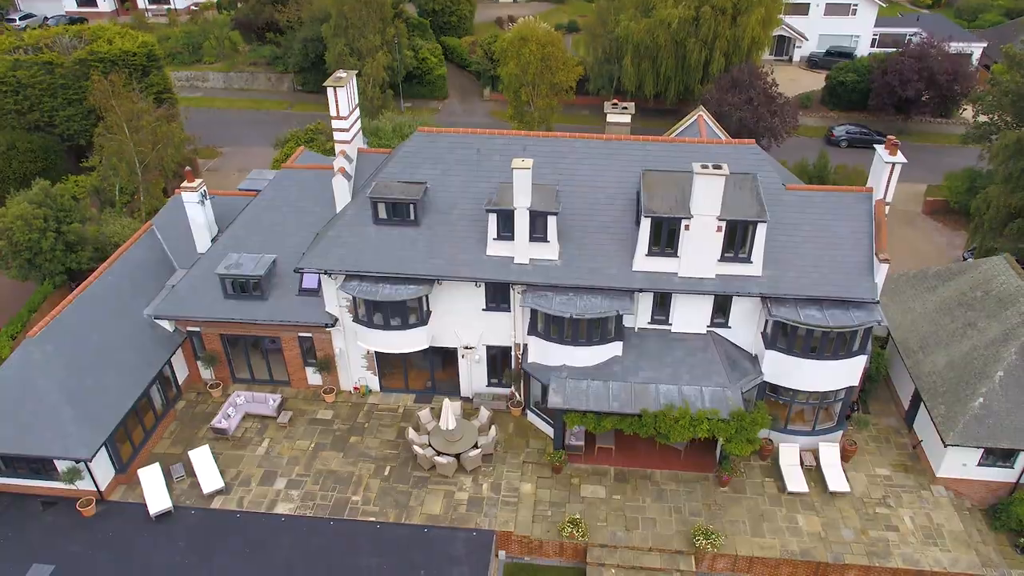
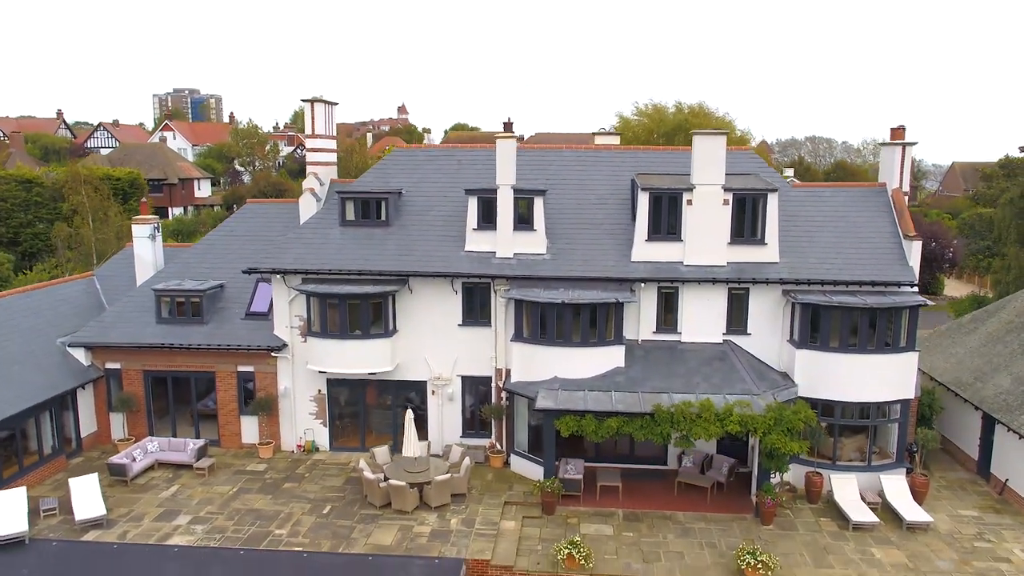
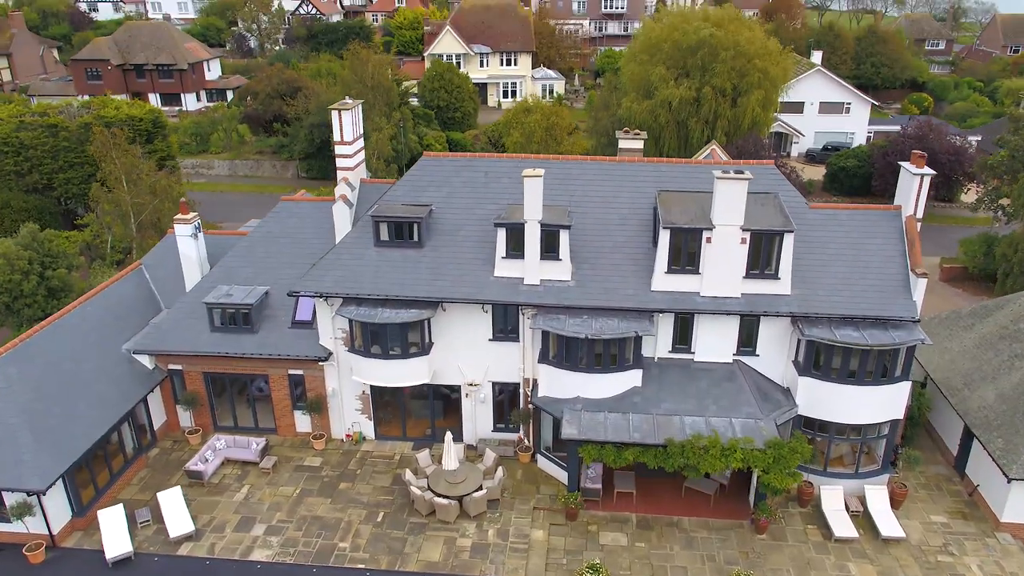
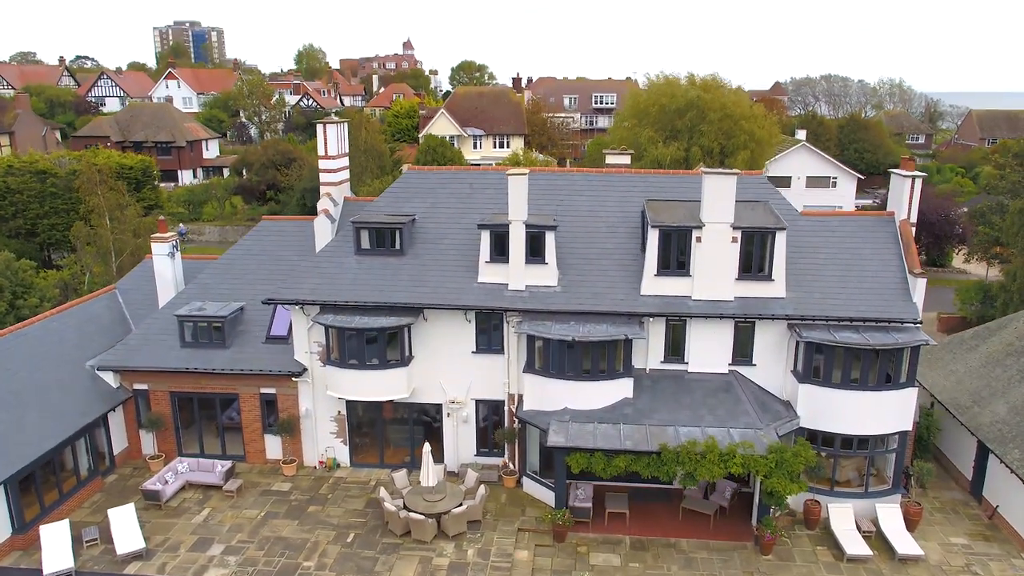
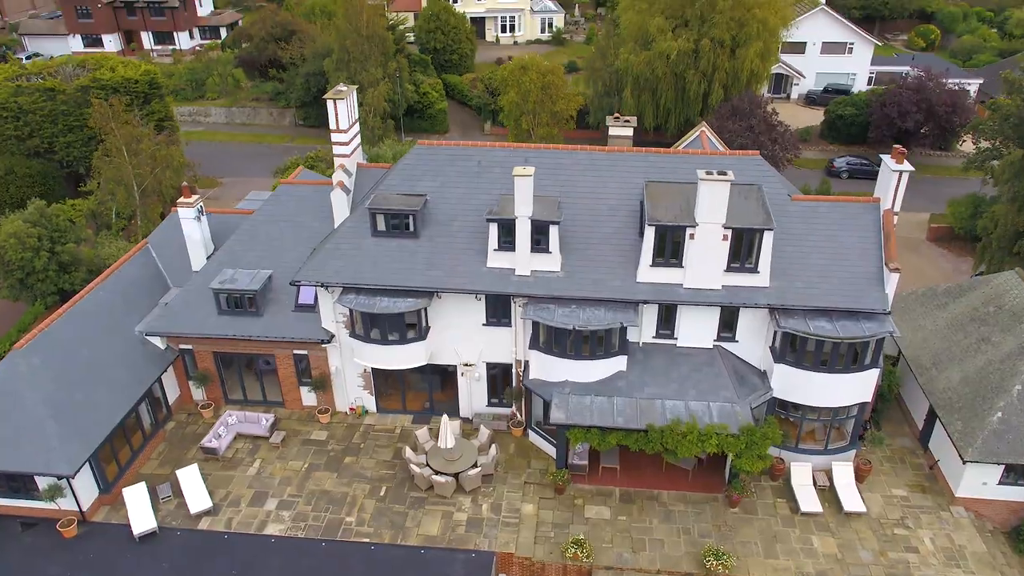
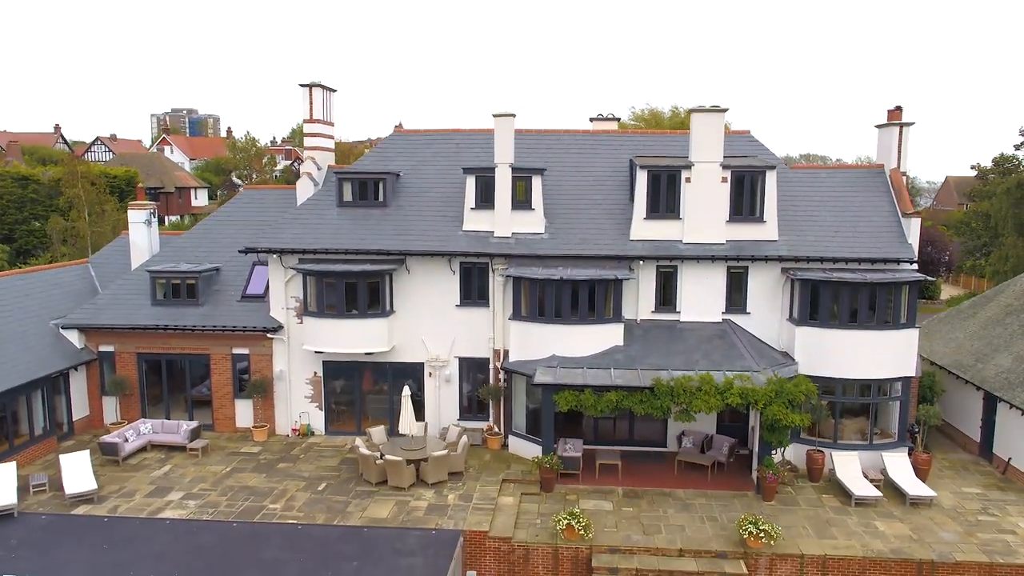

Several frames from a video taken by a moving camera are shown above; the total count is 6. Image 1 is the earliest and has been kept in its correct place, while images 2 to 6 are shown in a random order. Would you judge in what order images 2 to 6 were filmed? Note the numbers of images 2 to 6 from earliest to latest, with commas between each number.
5, 3, 4, 2, 6
